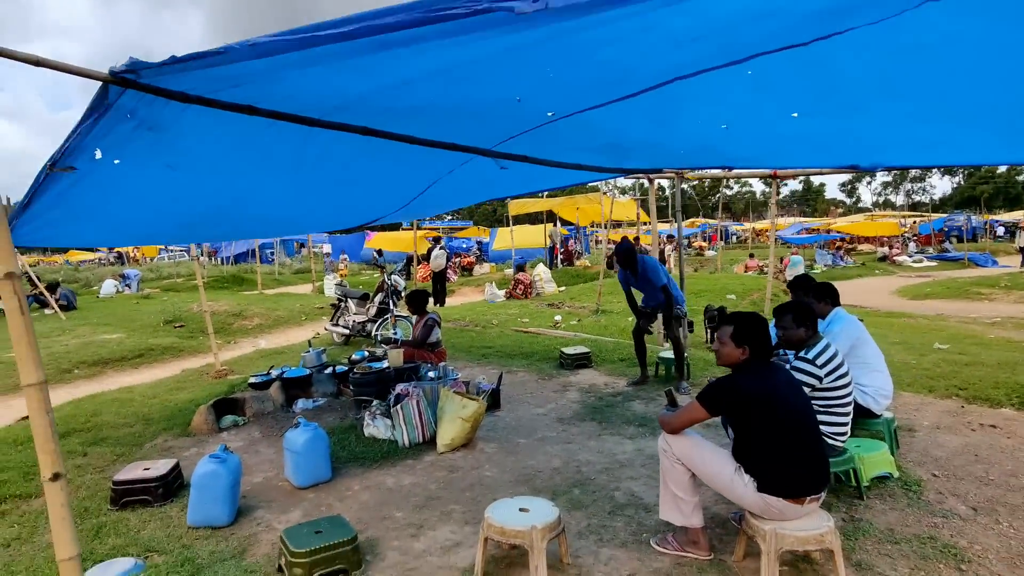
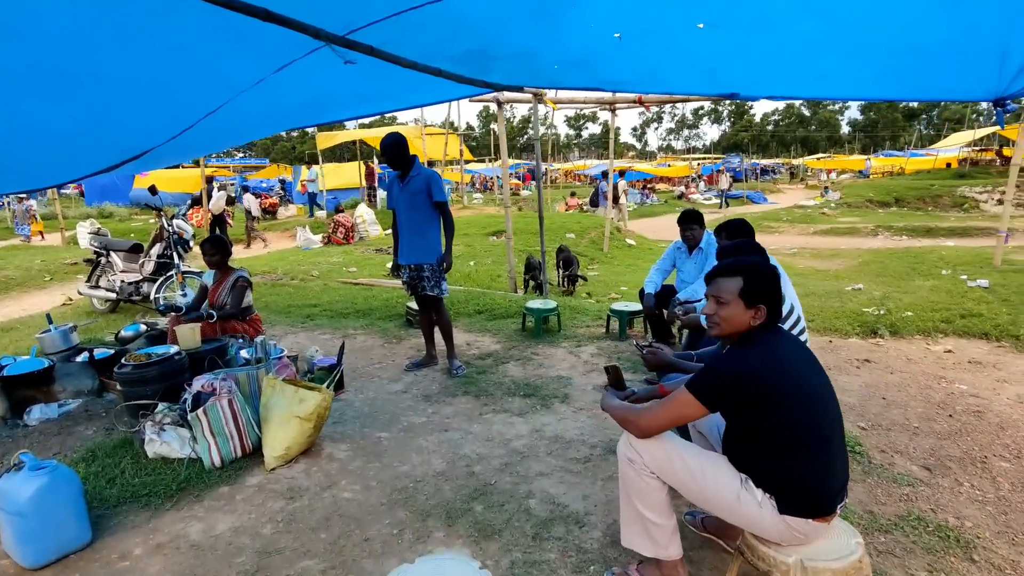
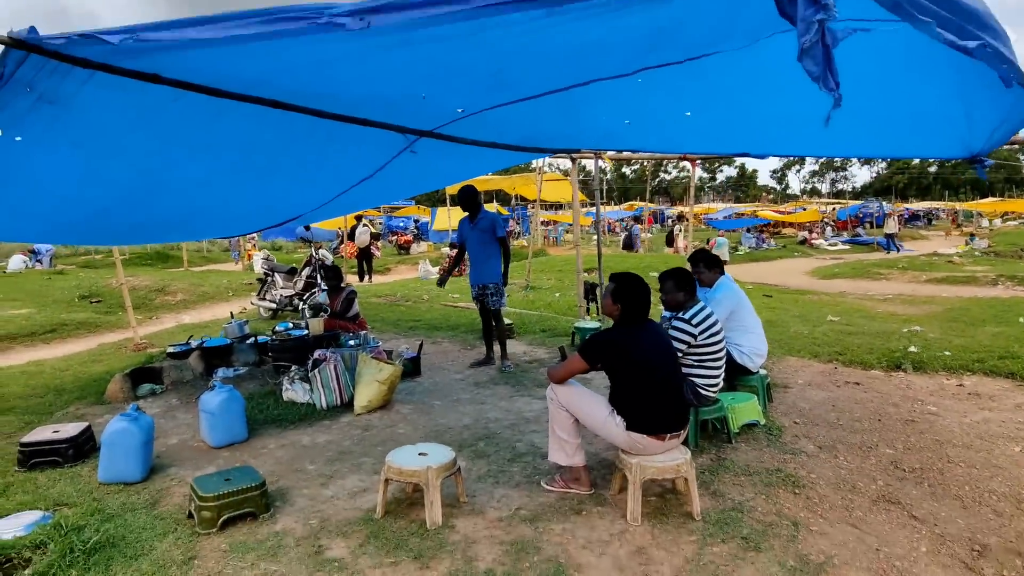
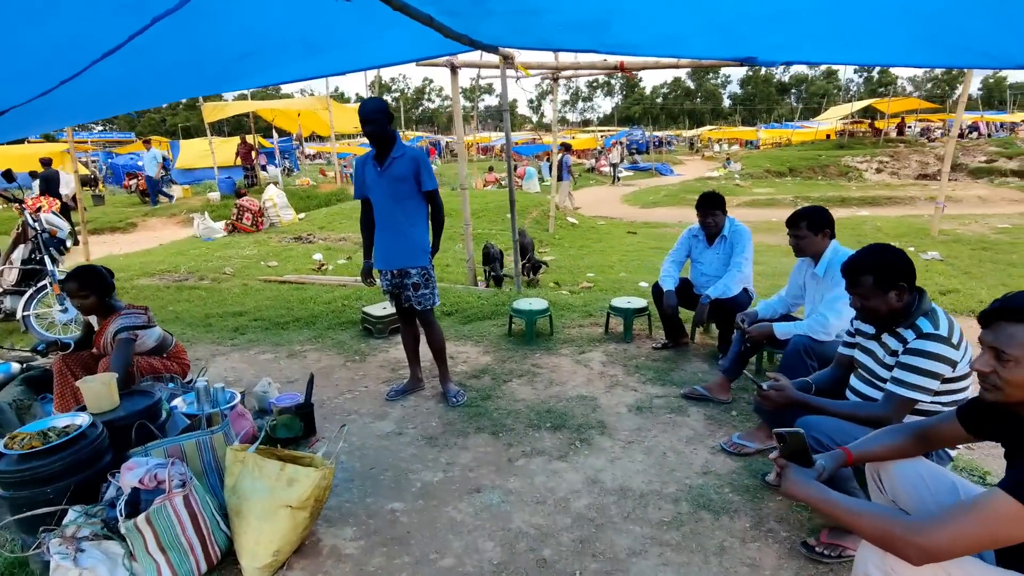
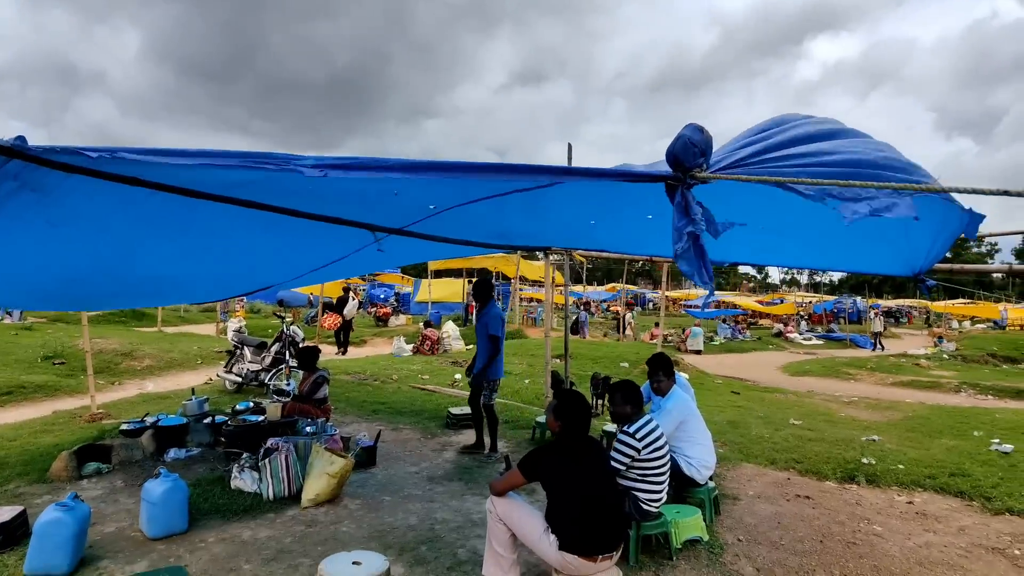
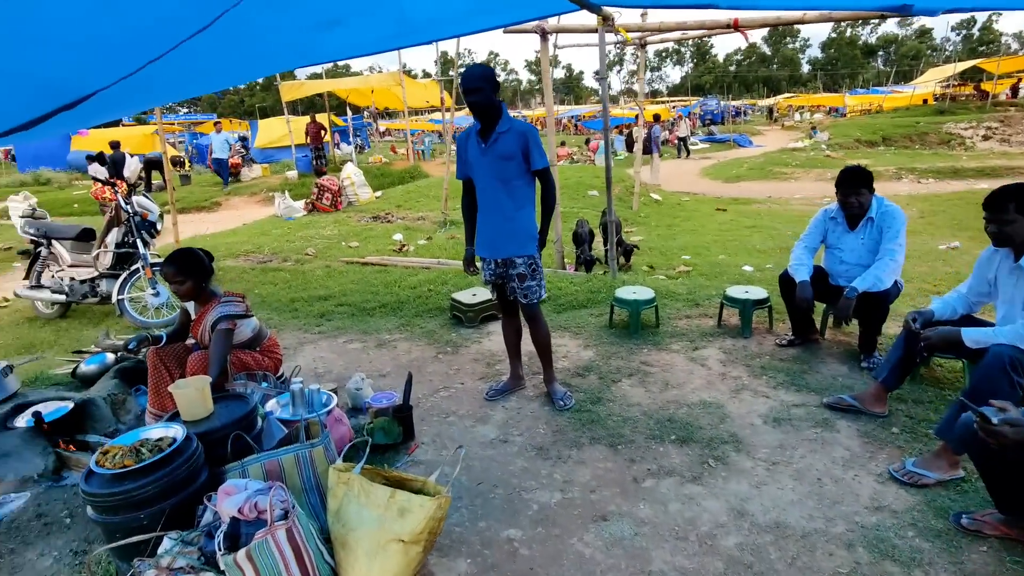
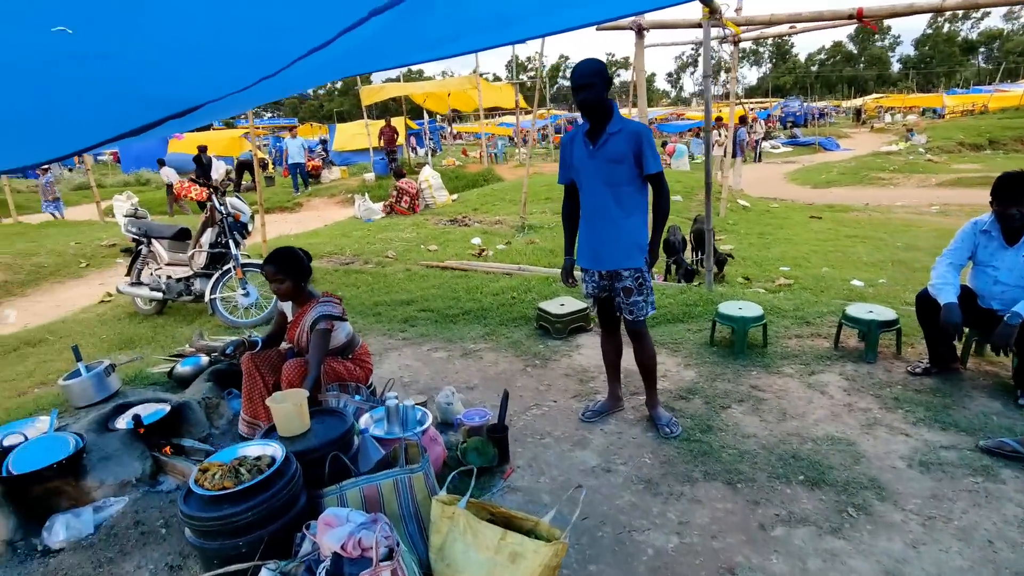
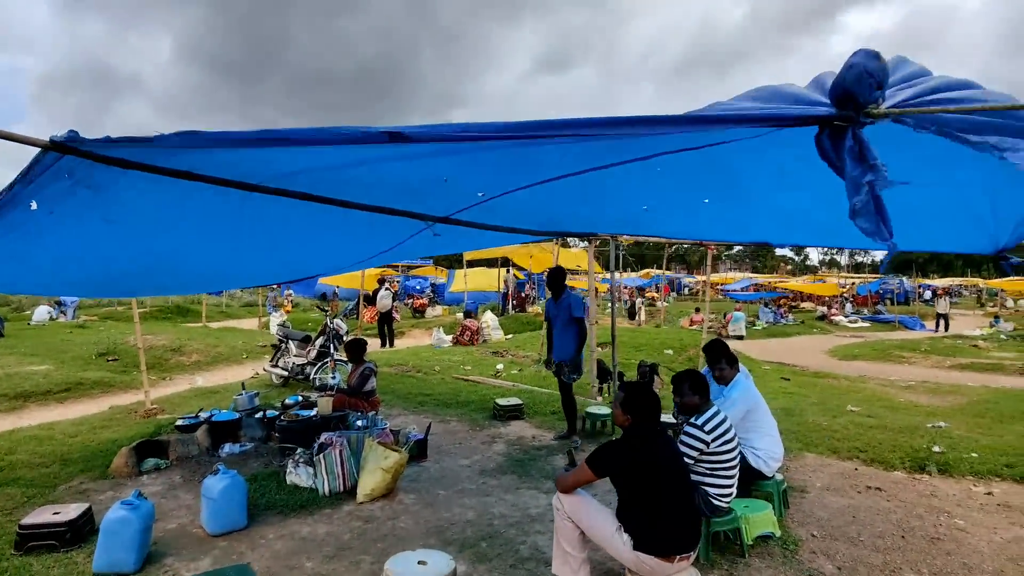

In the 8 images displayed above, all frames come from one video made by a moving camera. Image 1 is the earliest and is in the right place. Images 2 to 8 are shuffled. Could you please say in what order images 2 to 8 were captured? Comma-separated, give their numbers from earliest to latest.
8, 5, 3, 2, 4, 6, 7
